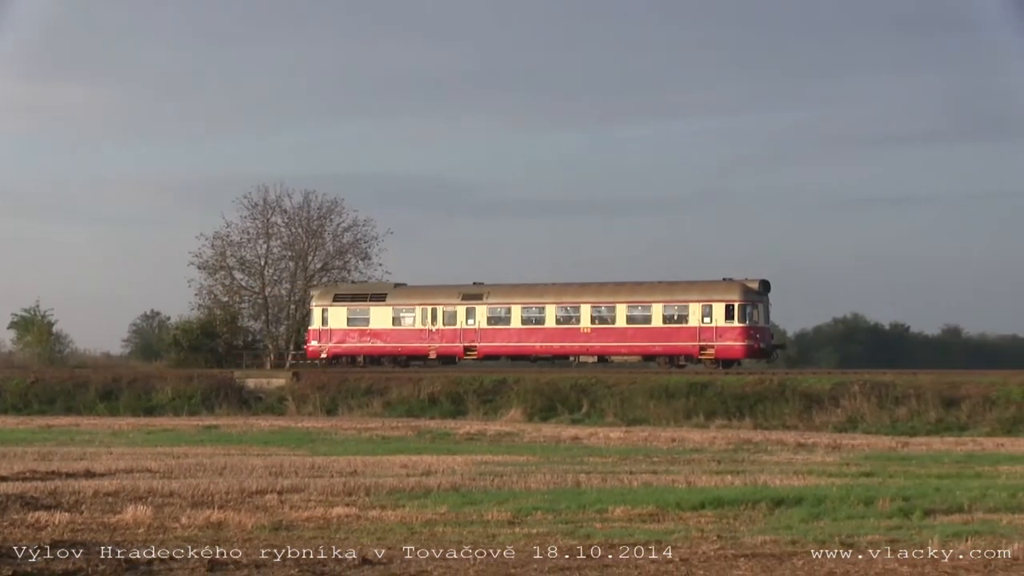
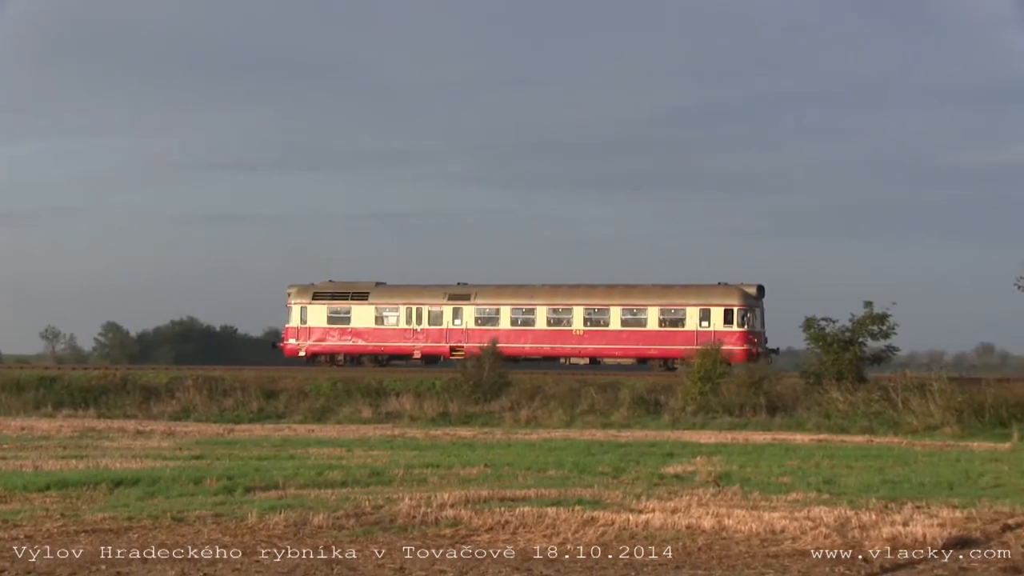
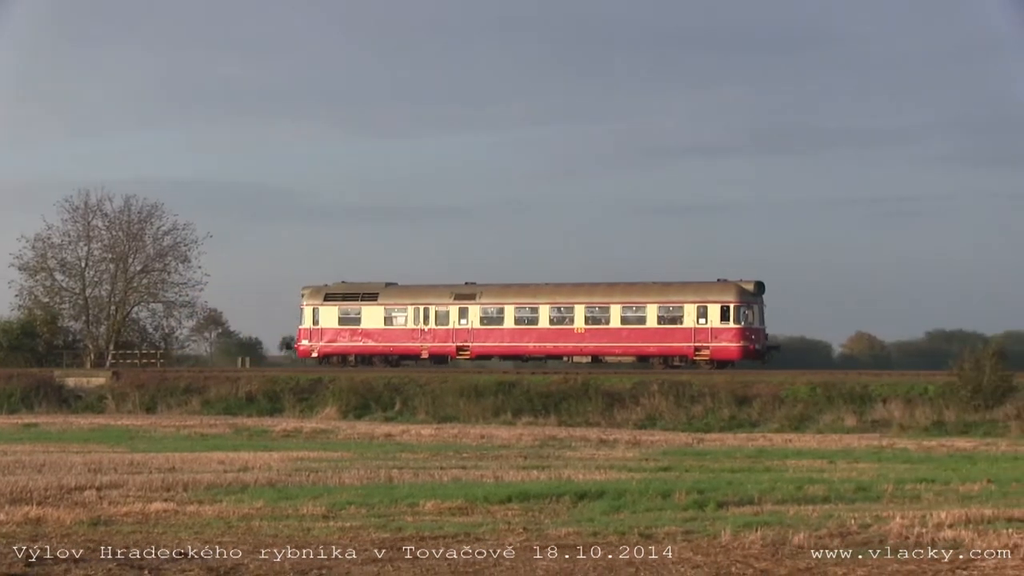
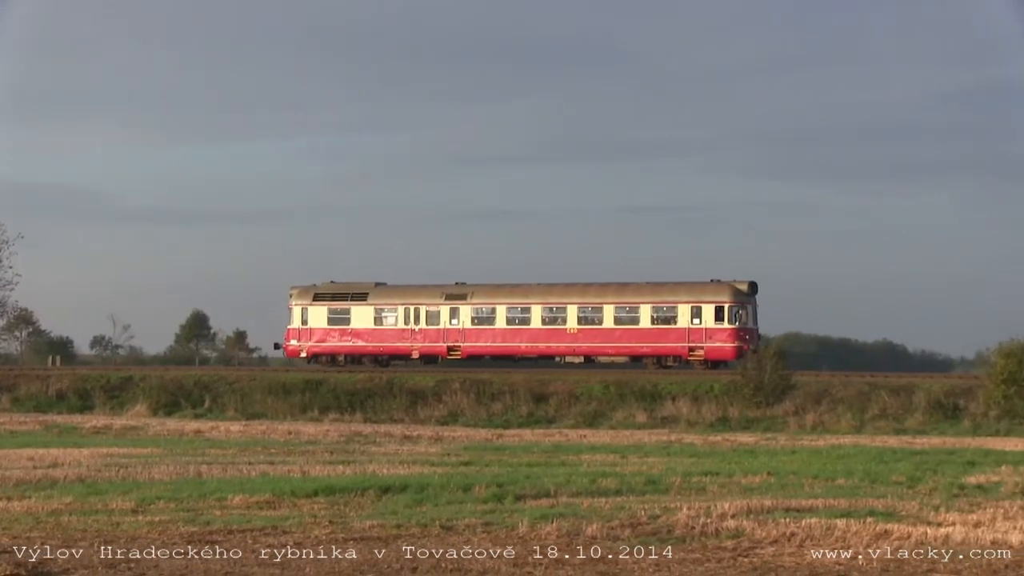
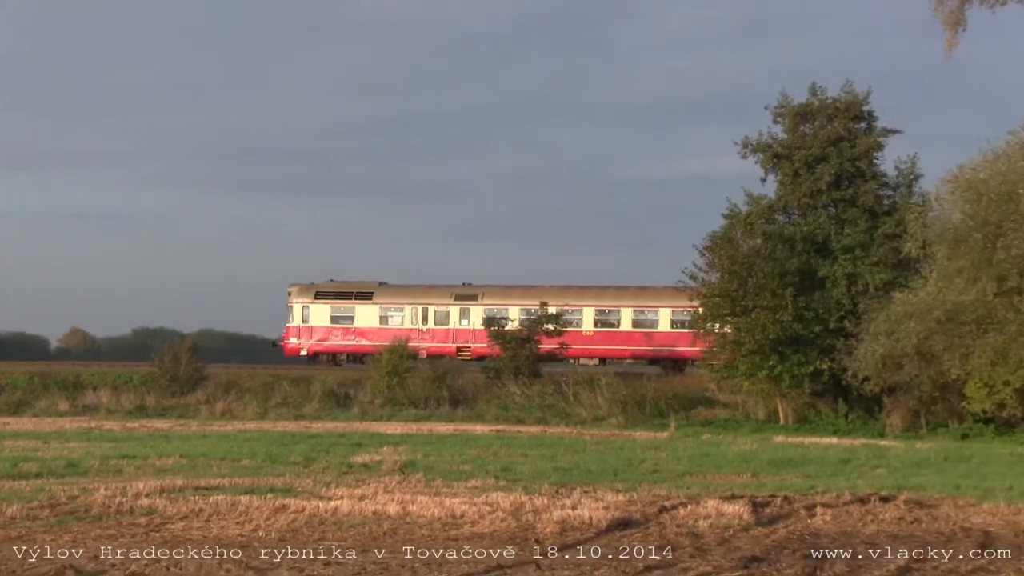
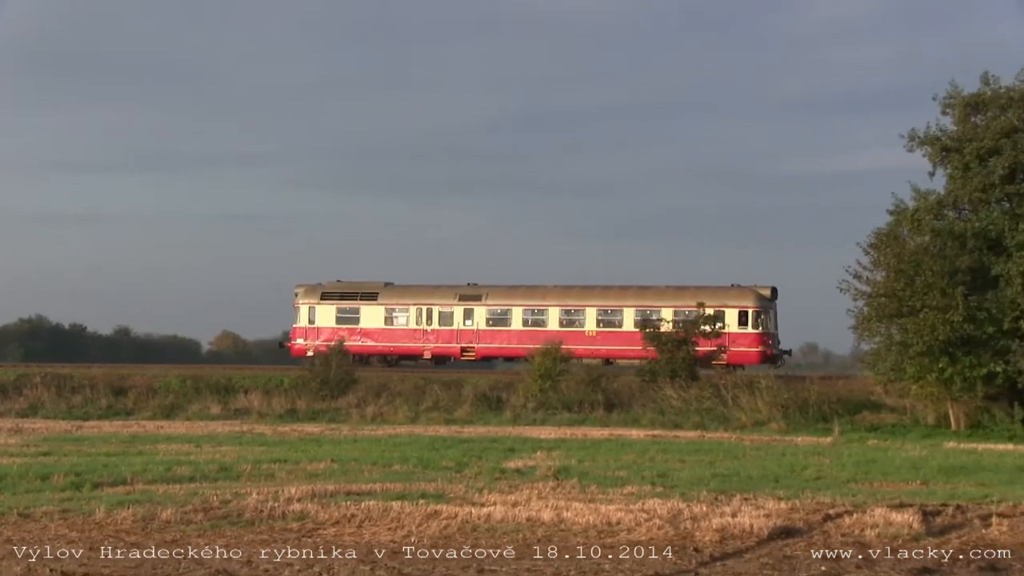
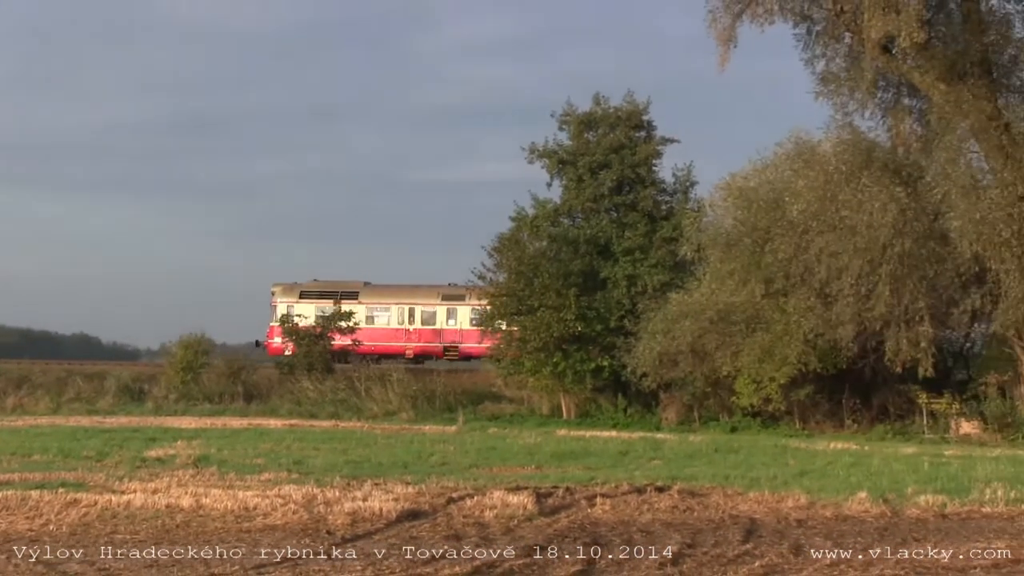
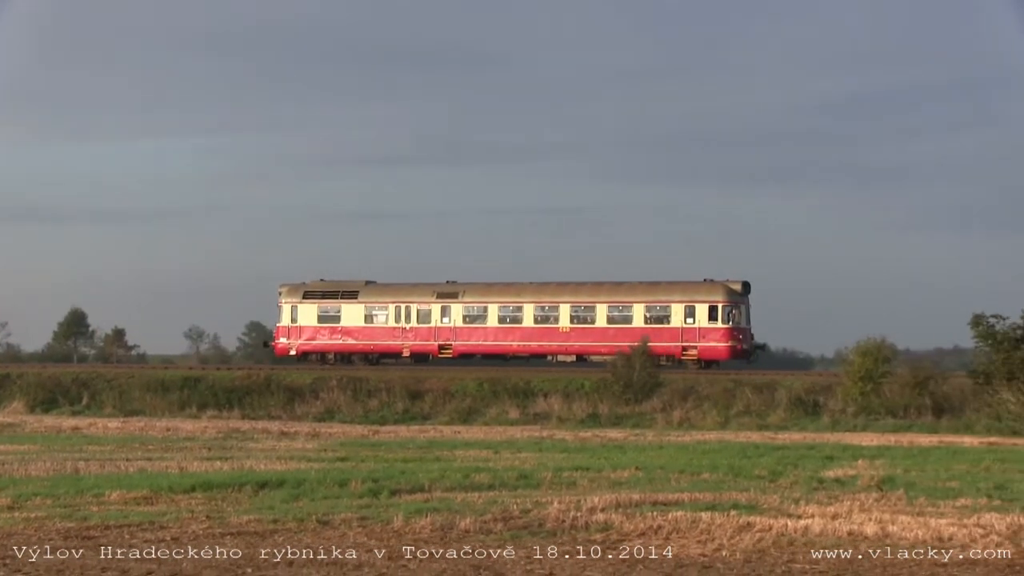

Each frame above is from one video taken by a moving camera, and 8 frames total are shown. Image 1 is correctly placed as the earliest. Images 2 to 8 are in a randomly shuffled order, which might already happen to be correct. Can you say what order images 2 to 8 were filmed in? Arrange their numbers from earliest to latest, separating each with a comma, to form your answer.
3, 4, 8, 2, 6, 5, 7
